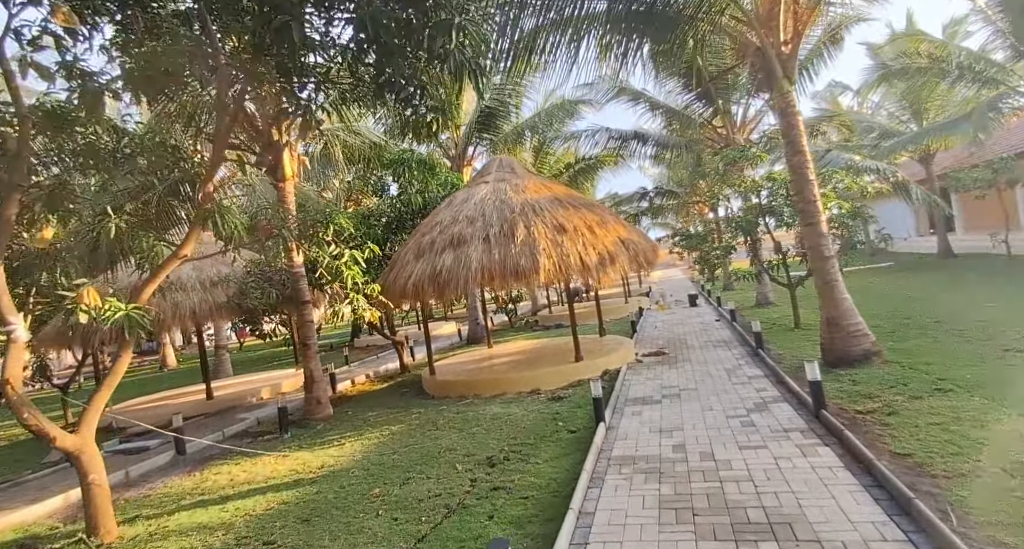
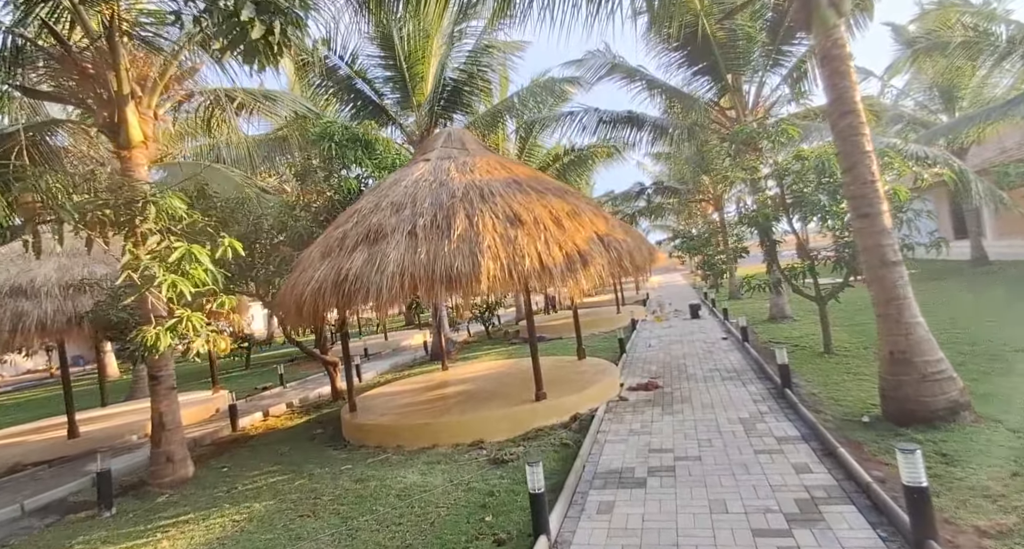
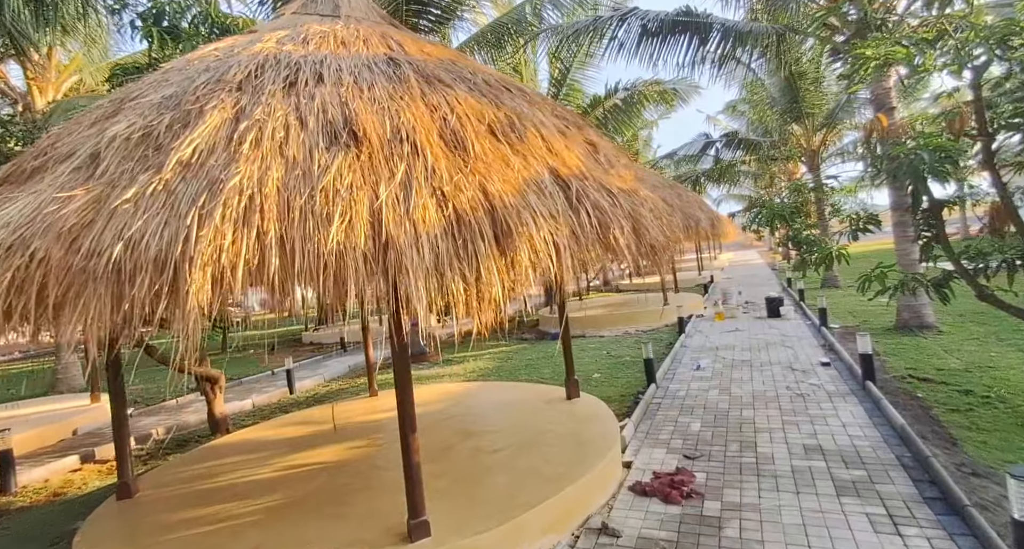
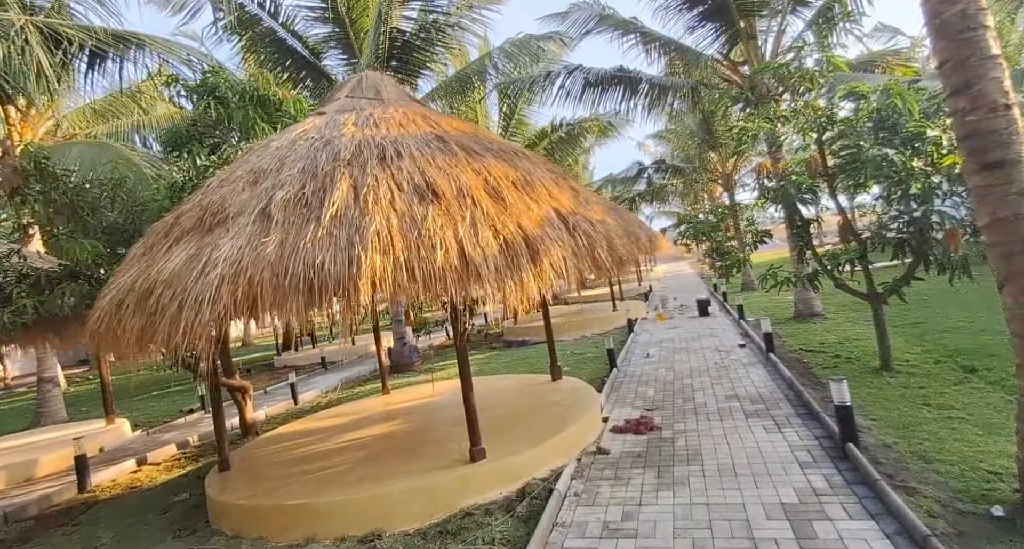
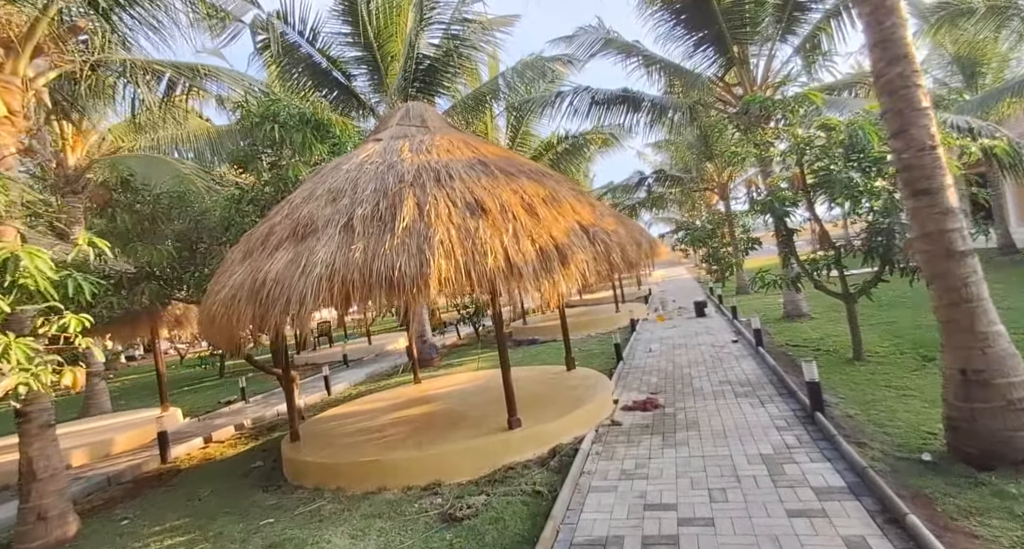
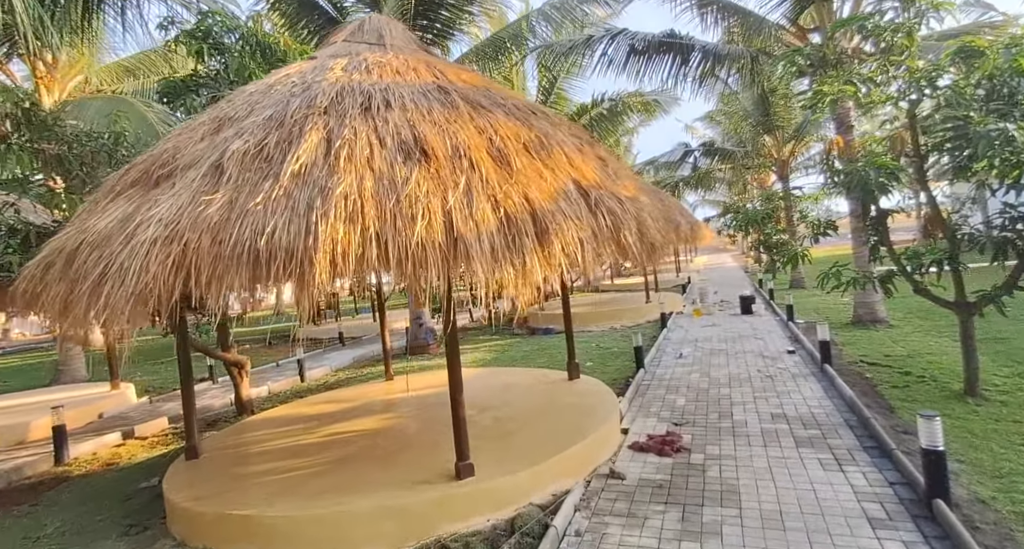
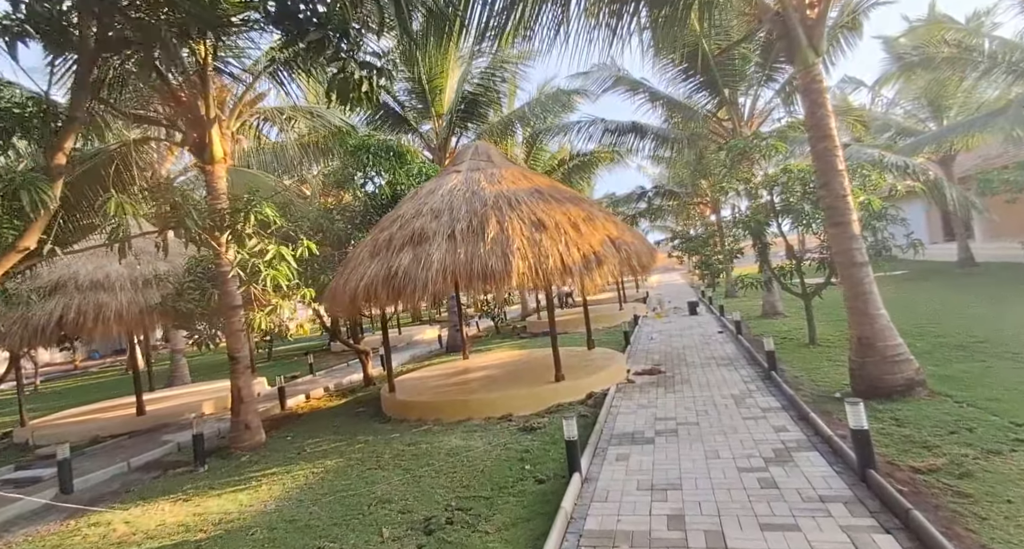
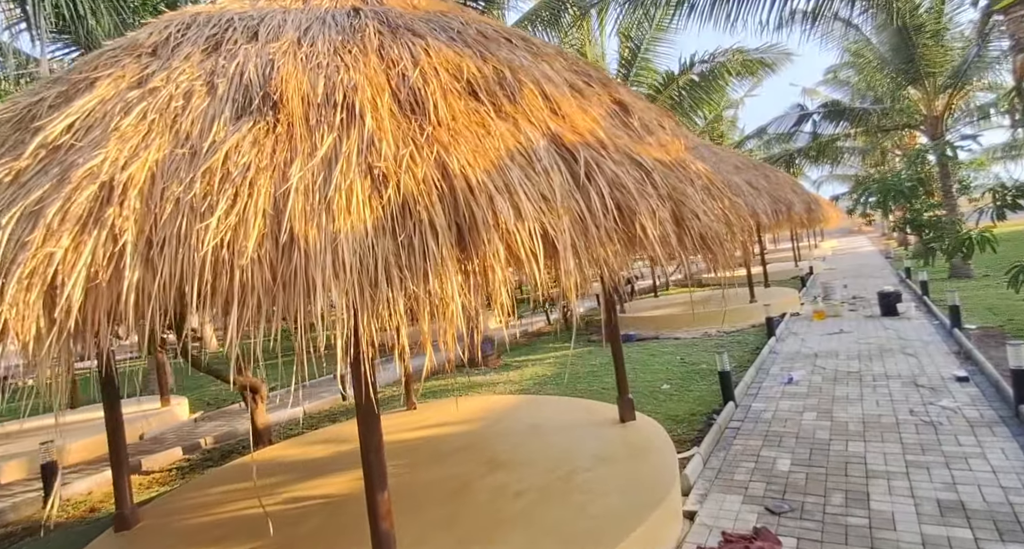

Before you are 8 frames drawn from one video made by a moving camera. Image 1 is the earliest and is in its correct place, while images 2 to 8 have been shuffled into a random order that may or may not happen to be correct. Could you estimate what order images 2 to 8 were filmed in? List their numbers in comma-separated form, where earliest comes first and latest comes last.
7, 2, 5, 4, 6, 3, 8
